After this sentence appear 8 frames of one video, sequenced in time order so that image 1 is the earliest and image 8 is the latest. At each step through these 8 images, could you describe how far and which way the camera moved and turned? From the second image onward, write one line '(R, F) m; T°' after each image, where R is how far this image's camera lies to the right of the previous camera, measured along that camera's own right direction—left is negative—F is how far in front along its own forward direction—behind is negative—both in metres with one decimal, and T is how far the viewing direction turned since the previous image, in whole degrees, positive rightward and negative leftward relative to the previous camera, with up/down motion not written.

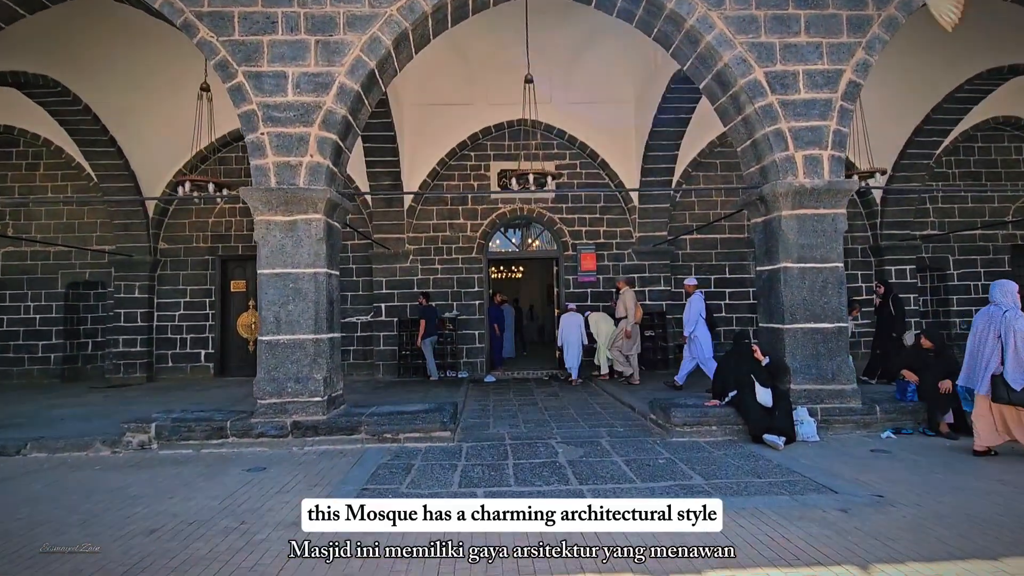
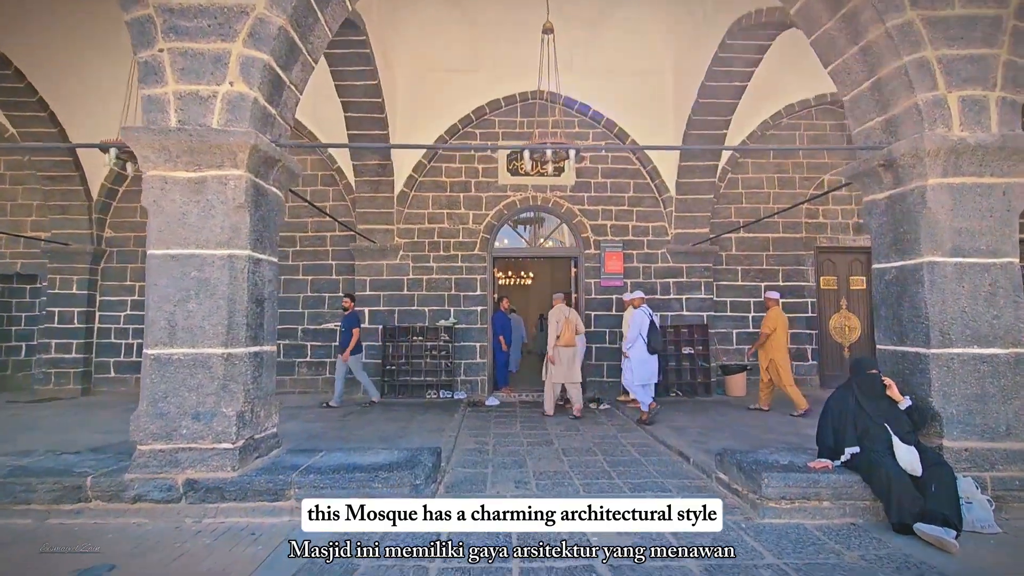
(0.0, +1.6) m; -1°
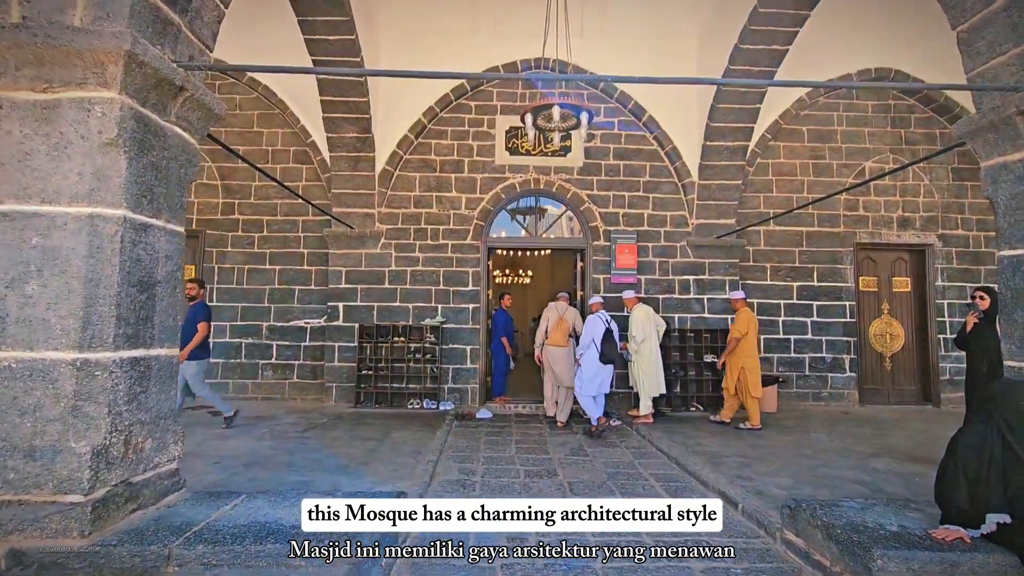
(0.0, +1.0) m; 0°
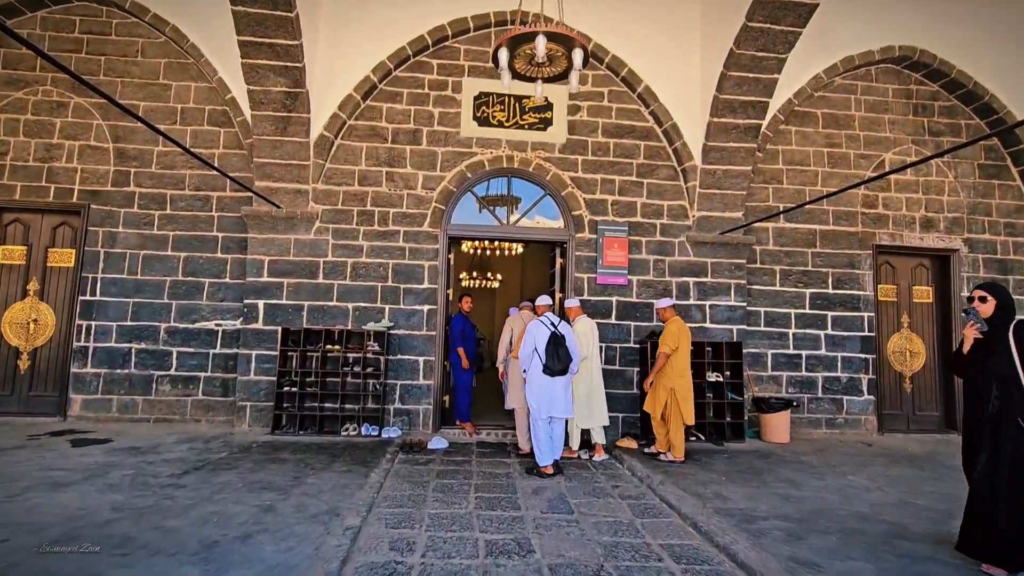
(0.0, +1.2) m; +3°
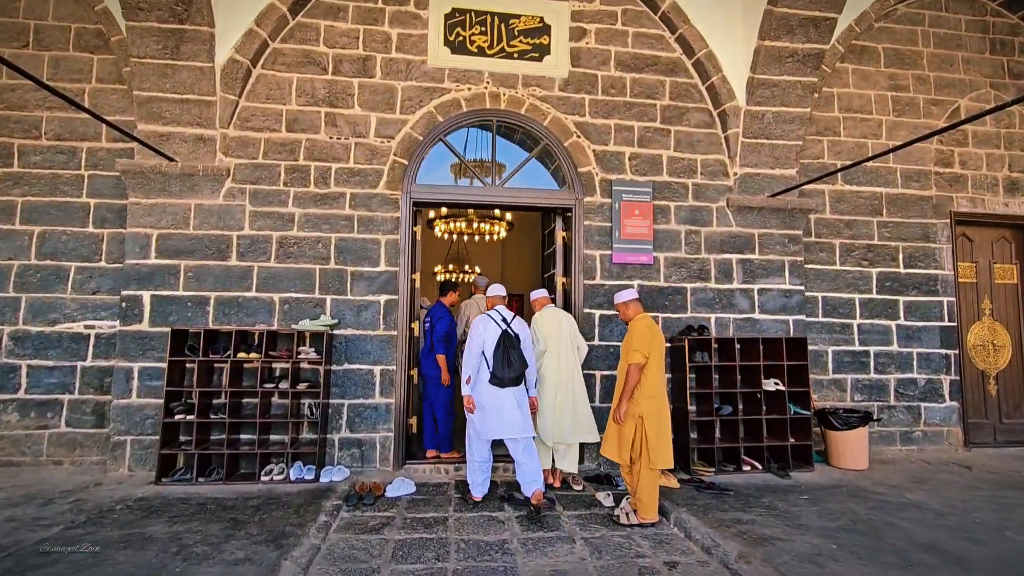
(-0.1, +1.4) m; +3°
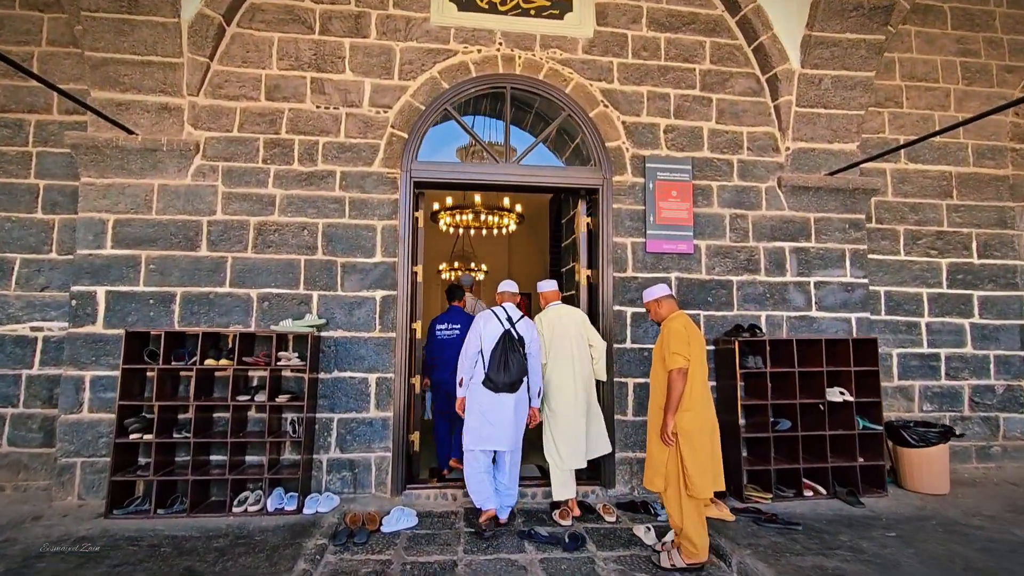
(-0.1, +0.6) m; -1°
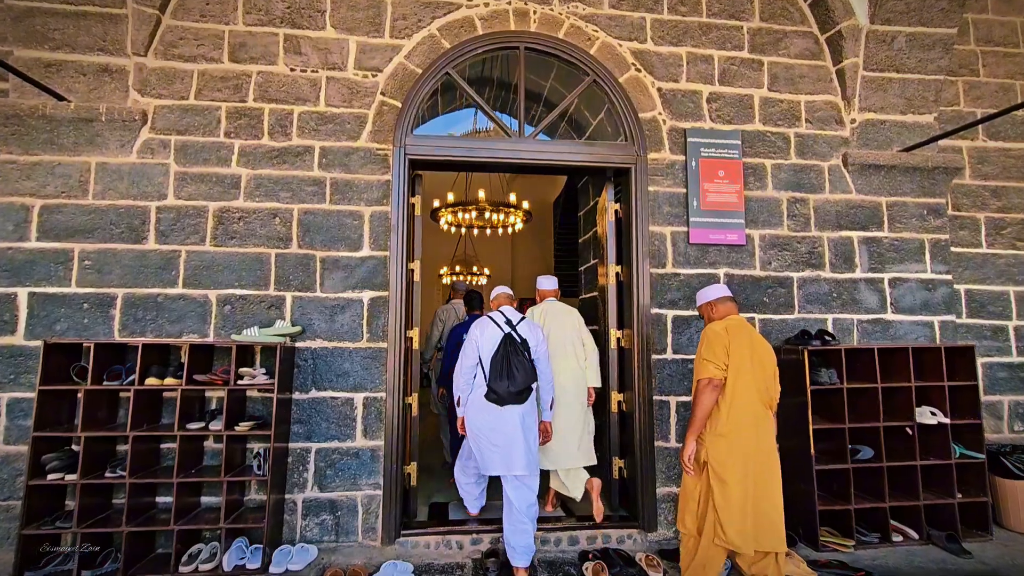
(-0.1, +0.6) m; 0°
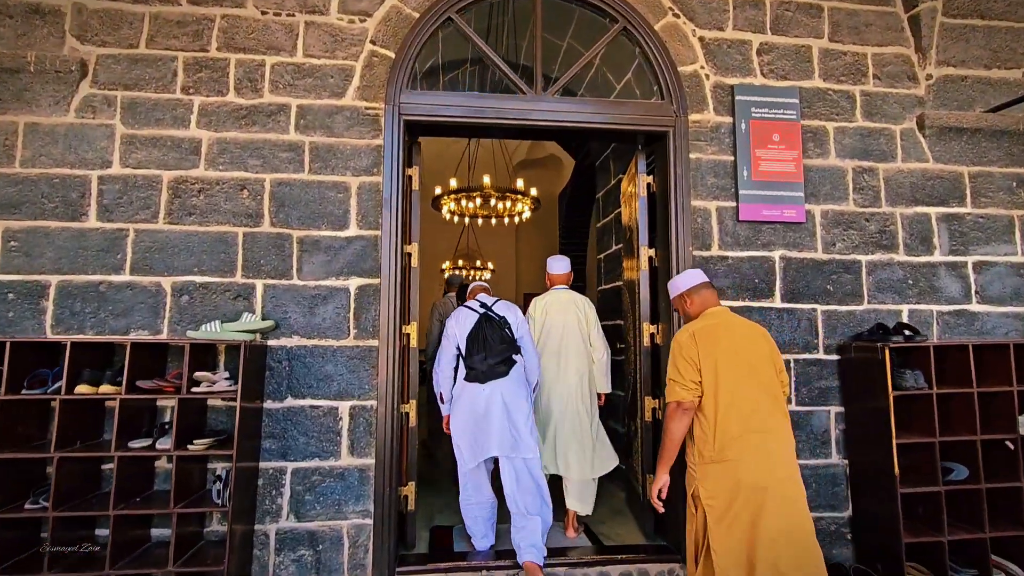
(-0.1, +0.5) m; 0°
